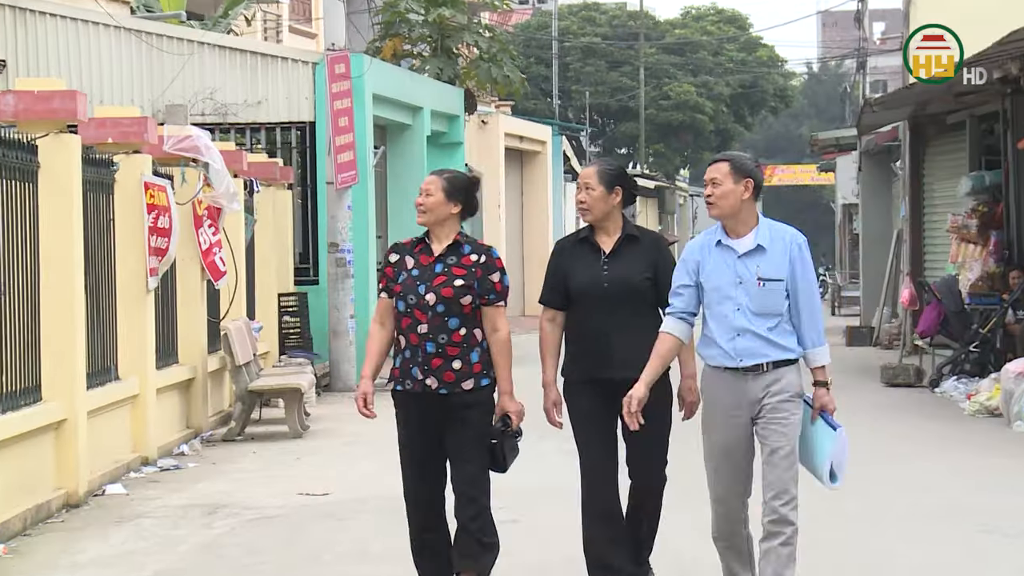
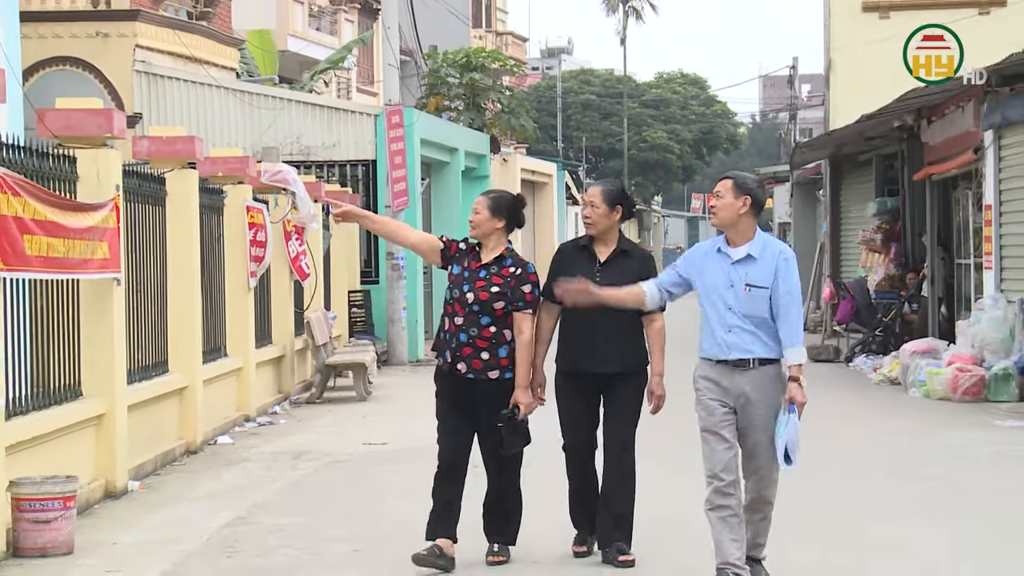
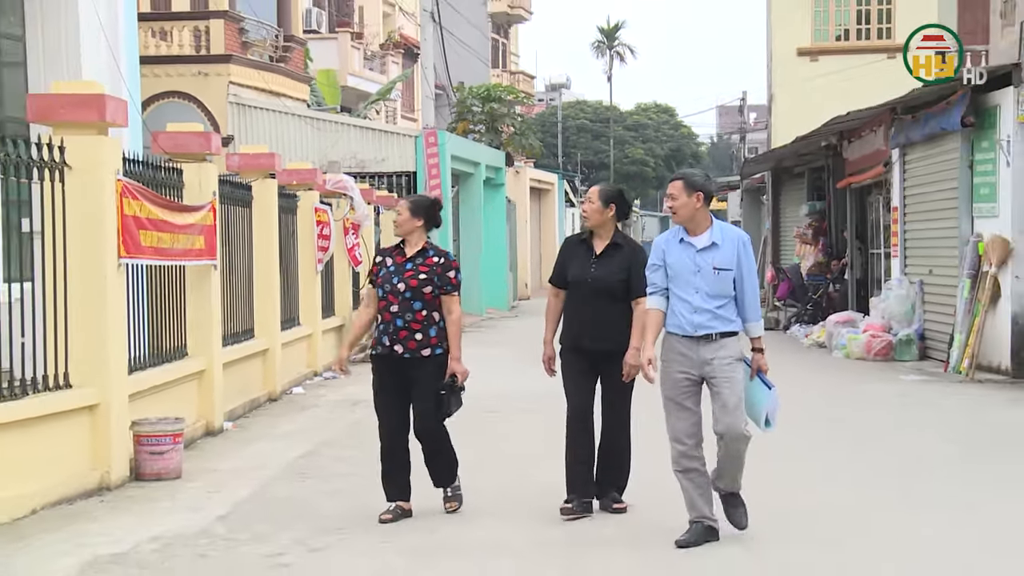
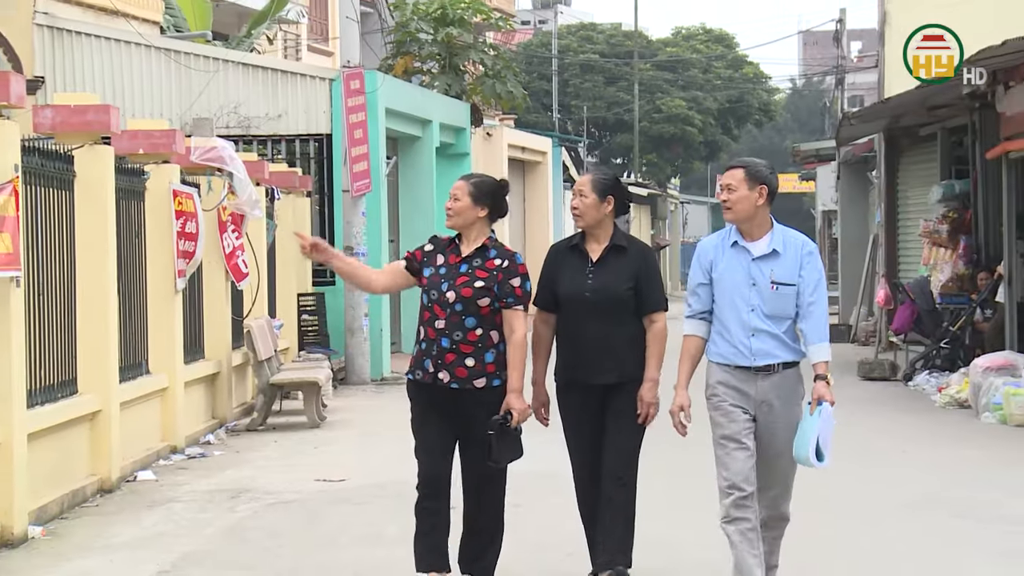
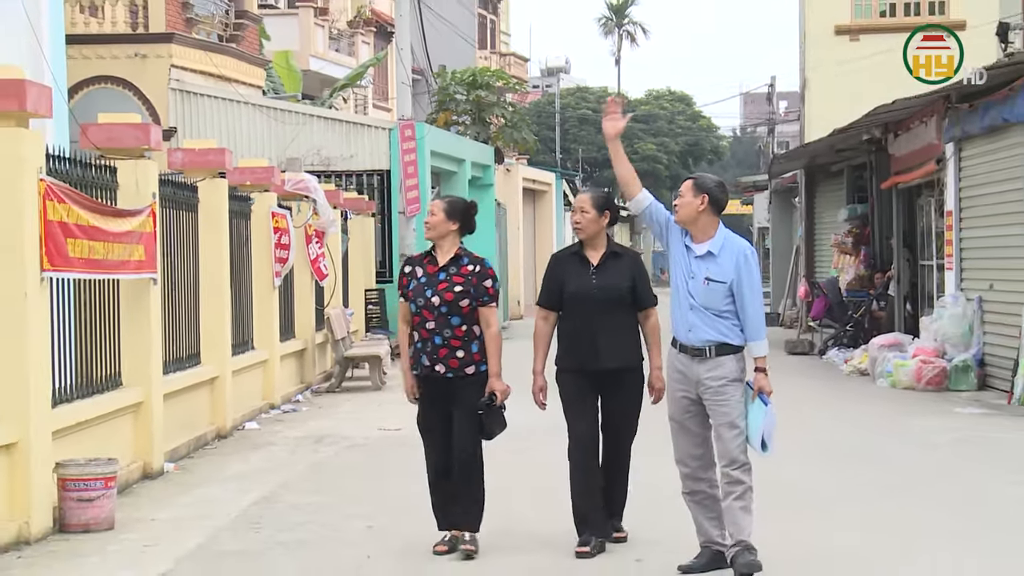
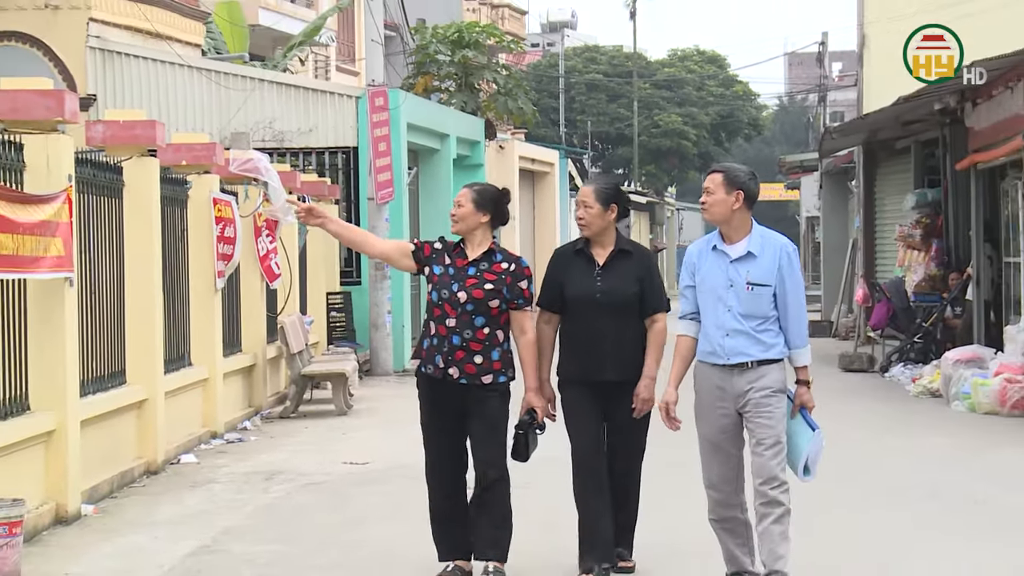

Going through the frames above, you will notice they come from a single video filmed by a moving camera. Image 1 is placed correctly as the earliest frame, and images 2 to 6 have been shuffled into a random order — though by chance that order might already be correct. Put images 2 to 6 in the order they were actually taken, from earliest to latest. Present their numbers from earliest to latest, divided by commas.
4, 6, 2, 5, 3
